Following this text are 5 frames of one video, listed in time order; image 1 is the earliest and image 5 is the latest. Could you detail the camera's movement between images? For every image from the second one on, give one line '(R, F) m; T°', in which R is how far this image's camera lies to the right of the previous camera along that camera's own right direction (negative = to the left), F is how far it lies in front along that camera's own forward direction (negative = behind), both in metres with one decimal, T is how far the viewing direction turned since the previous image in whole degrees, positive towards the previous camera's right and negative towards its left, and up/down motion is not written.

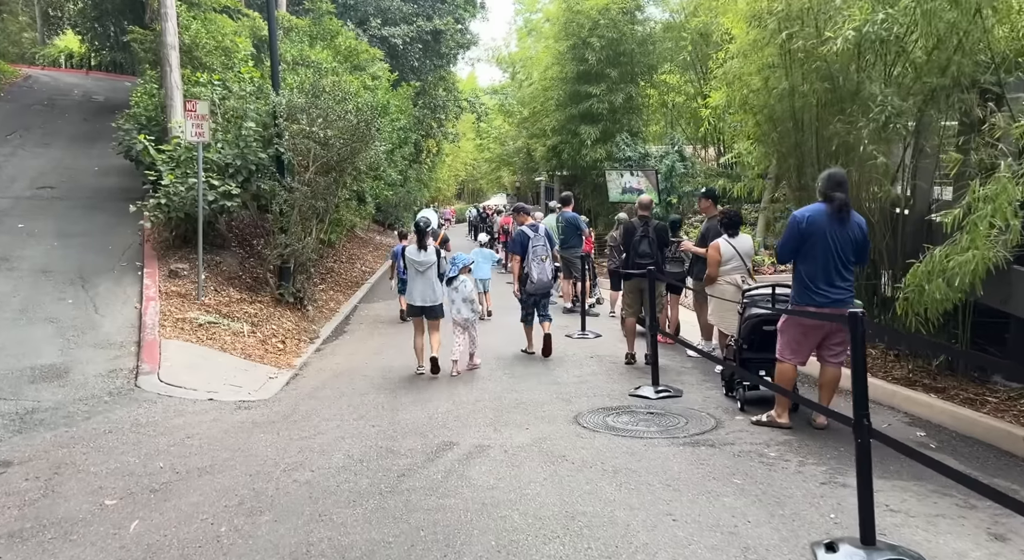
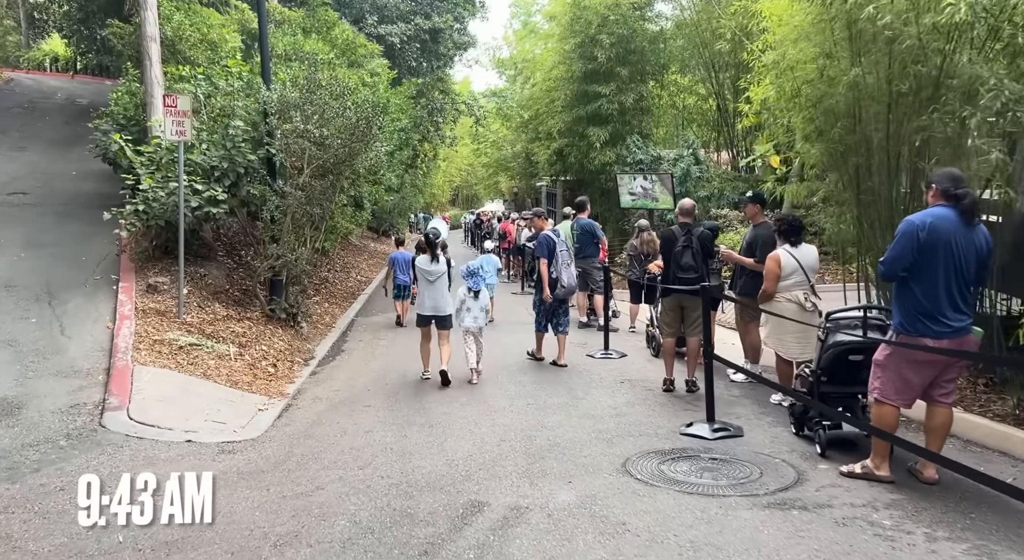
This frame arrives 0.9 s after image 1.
(-0.3, +1.1) m; +1°
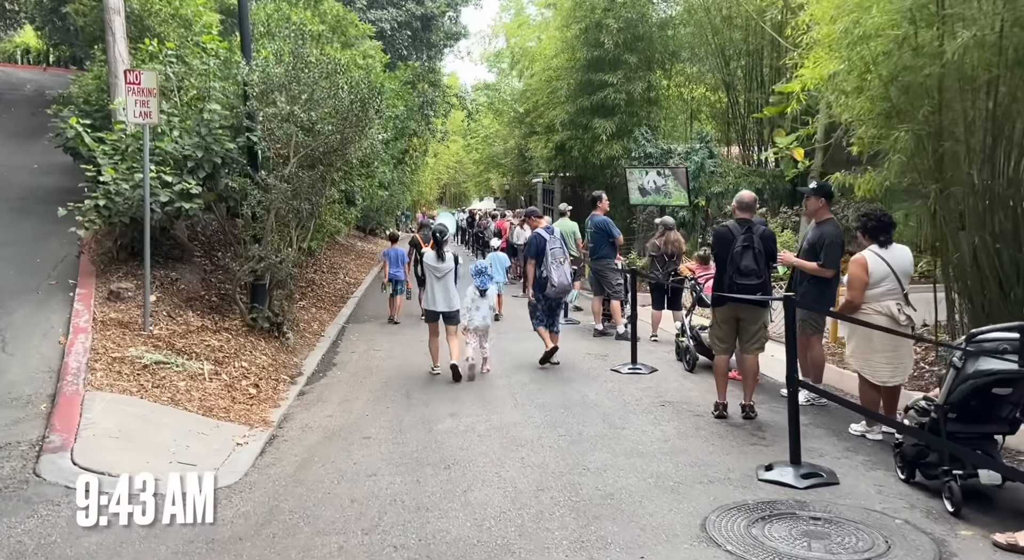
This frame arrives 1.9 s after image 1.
(-0.3, +1.2) m; +1°
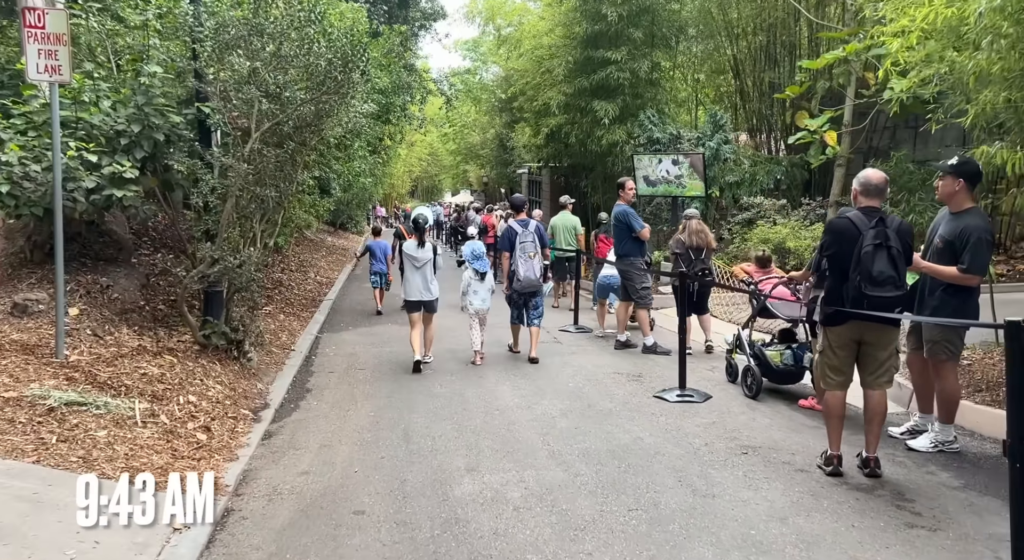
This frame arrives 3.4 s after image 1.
(-0.4, +1.8) m; +2°
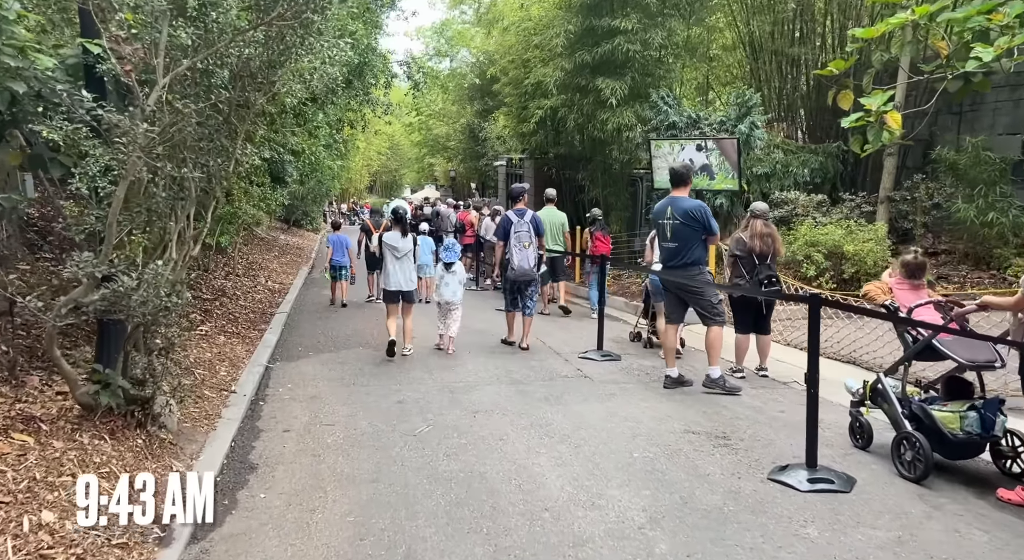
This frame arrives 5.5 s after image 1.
(-0.5, +2.5) m; +3°
